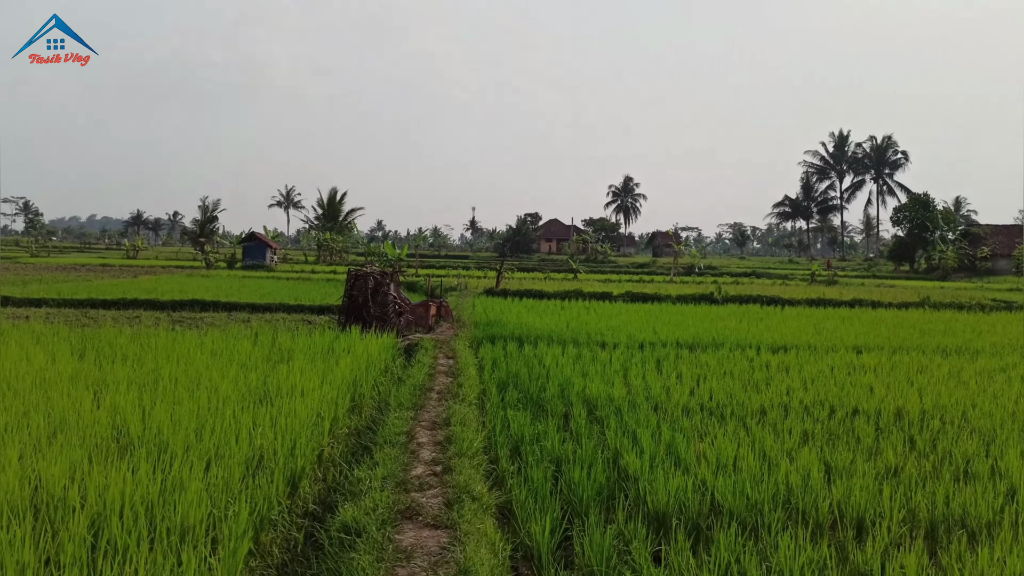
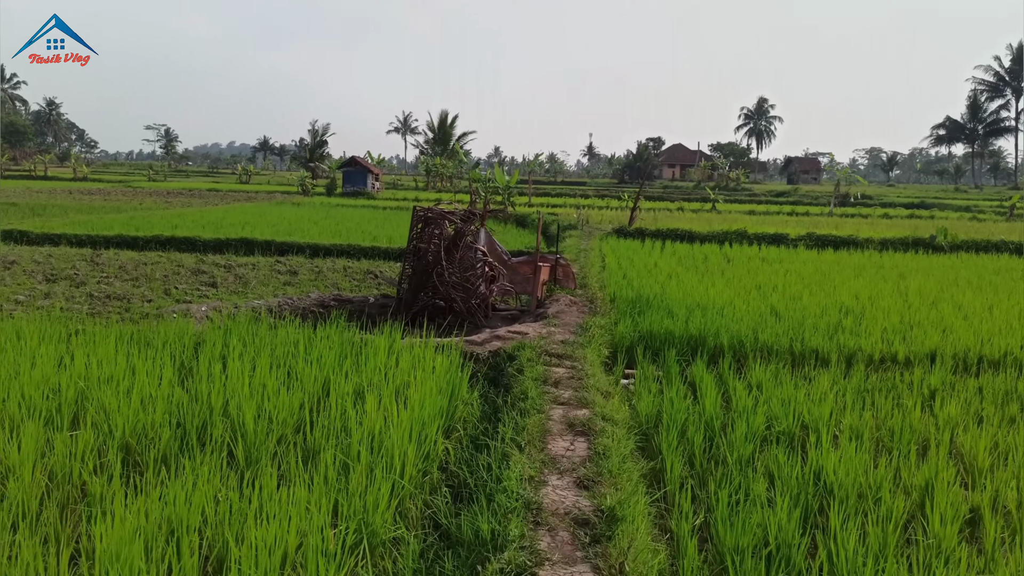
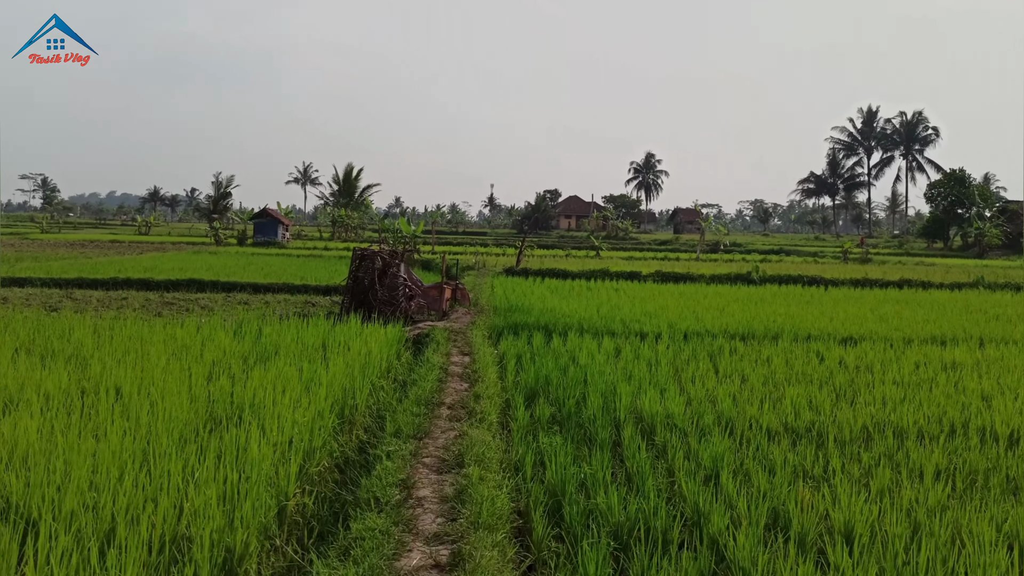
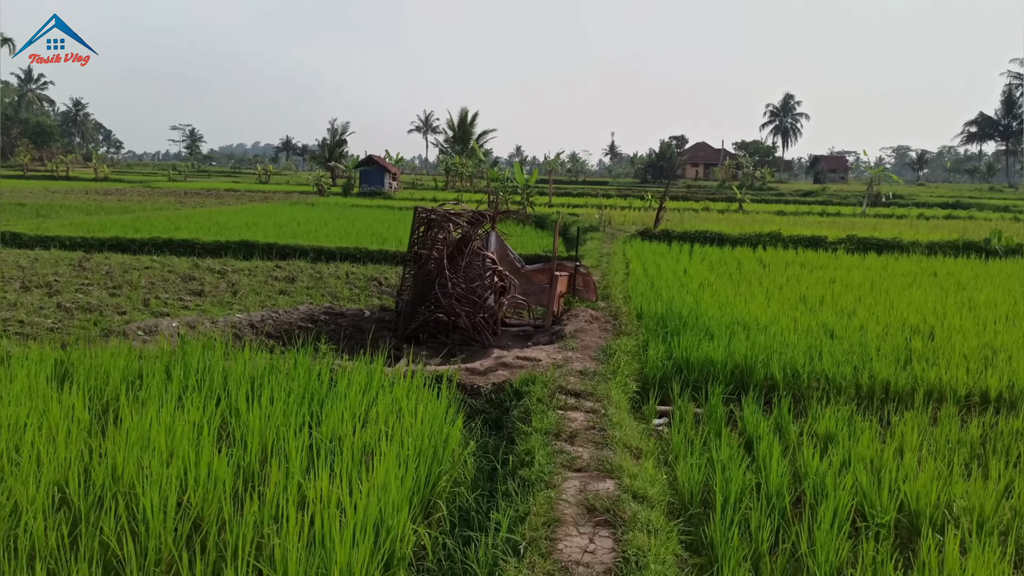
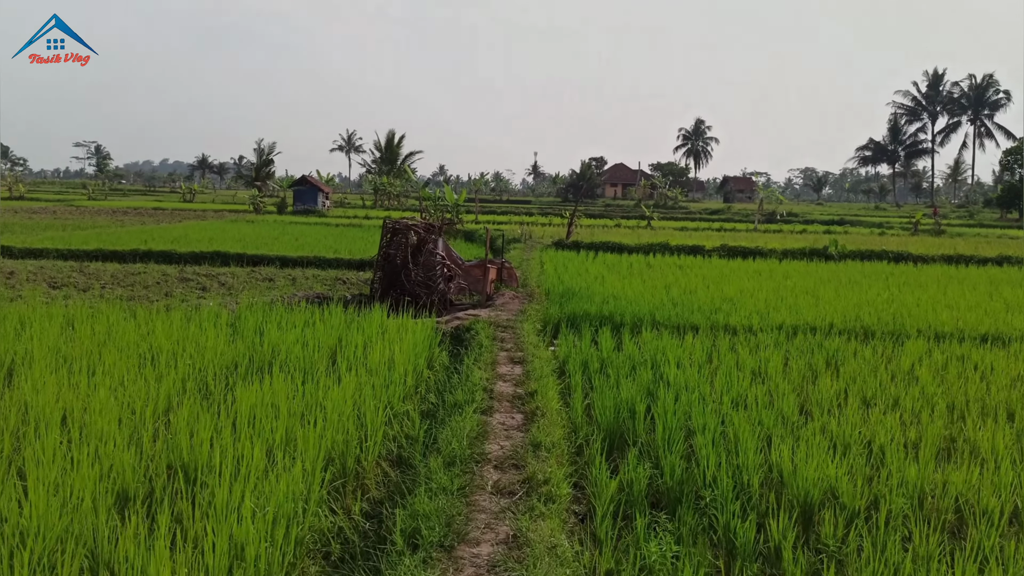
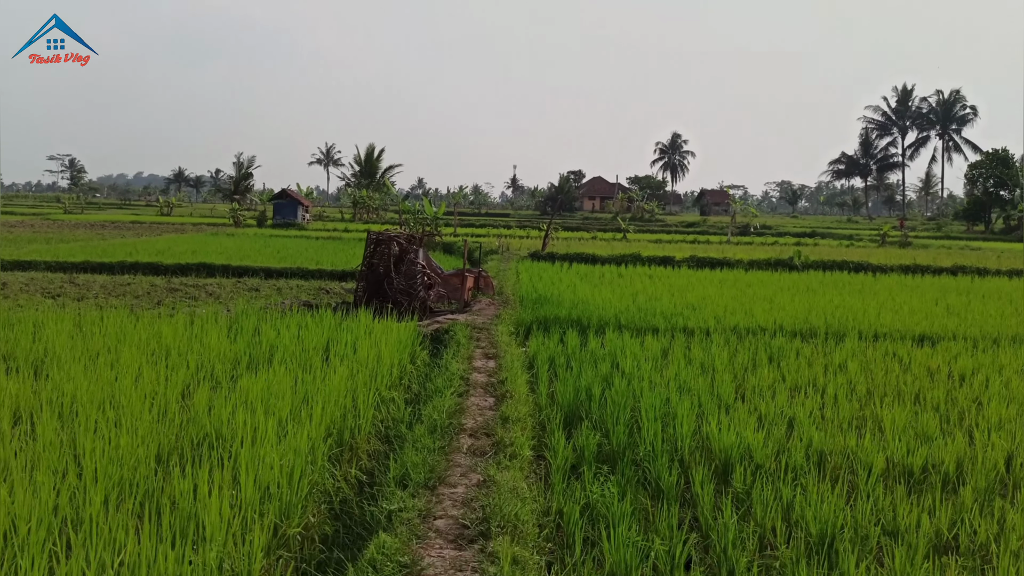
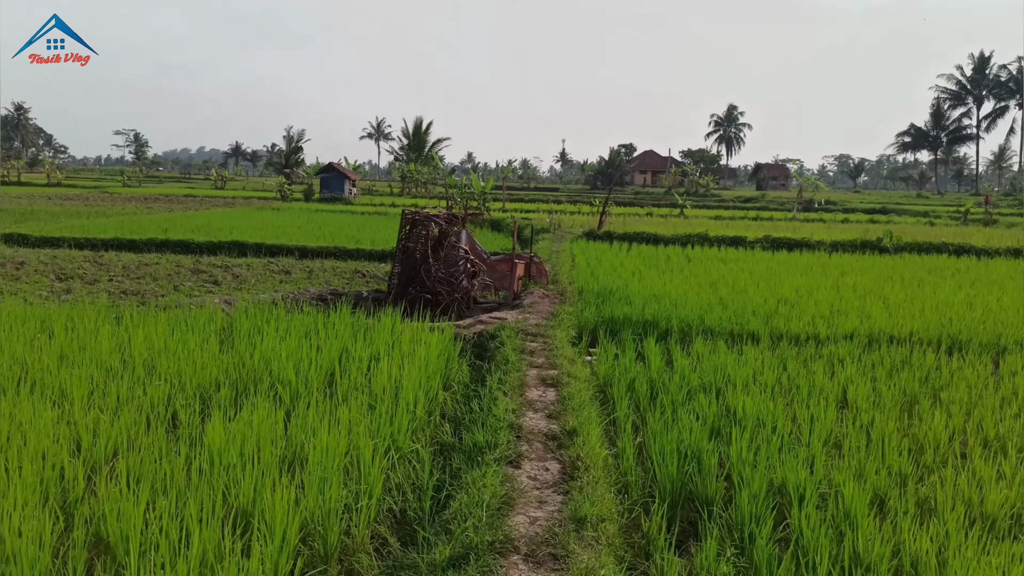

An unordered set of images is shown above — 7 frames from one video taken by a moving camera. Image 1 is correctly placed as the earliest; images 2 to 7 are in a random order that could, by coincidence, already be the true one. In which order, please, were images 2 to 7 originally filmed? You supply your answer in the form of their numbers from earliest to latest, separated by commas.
3, 6, 5, 7, 2, 4
